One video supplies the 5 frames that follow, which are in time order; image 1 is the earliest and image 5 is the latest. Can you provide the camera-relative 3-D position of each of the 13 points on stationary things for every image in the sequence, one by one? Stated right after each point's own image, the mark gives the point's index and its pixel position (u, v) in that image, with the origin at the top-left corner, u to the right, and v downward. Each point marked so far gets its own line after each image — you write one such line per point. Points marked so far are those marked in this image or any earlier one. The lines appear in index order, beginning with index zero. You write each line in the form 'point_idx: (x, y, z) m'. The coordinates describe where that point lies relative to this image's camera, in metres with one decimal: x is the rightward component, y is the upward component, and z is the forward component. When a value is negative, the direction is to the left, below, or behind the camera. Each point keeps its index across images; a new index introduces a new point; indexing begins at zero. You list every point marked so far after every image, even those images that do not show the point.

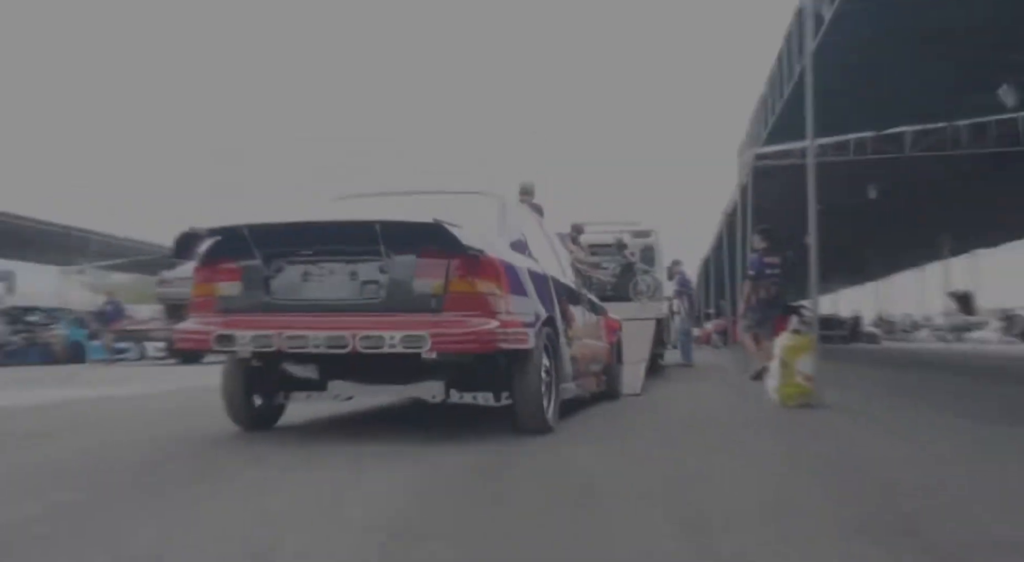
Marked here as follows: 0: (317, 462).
0: (-1.1, -1.2, +3.7) m
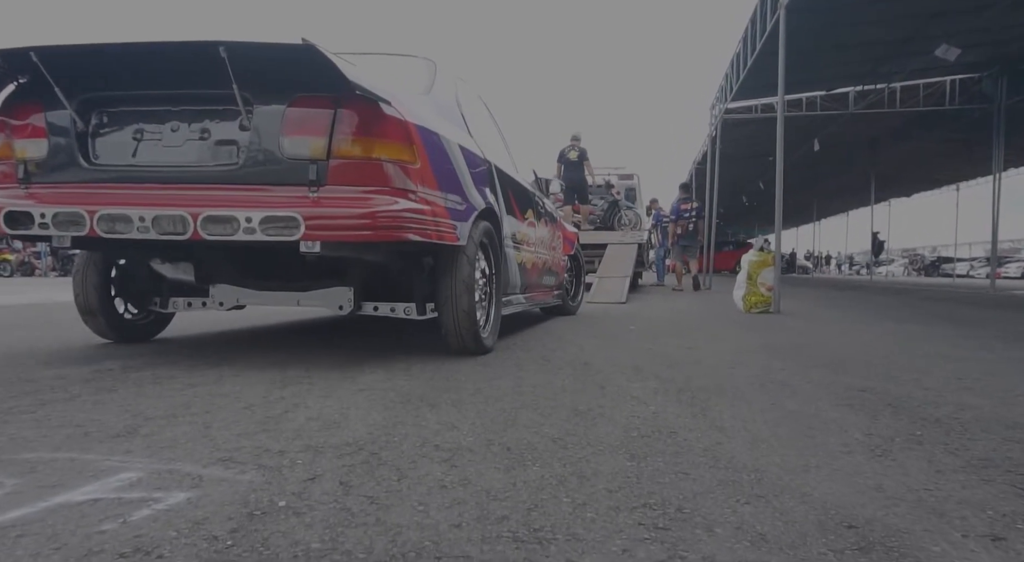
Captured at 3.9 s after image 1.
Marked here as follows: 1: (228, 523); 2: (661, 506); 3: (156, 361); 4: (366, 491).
0: (-1.1, -0.5, +3.7) m
1: (-0.7, -0.6, +1.4) m
2: (+0.4, -0.6, +1.7) m
3: (-2.1, -0.5, +3.5) m
4: (-0.4, -0.6, +1.7) m
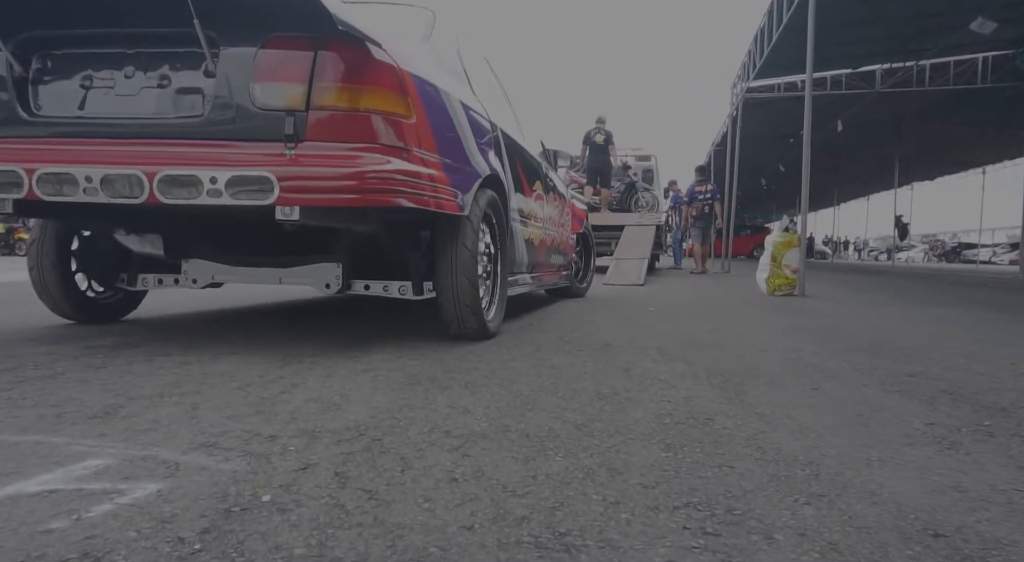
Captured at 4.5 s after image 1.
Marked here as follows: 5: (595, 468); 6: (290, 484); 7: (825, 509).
0: (-1.0, -0.3, +3.5) m
1: (-0.6, -0.5, +1.2) m
2: (+0.5, -0.5, +1.4) m
3: (-2.0, -0.3, +3.3) m
4: (-0.4, -0.5, +1.5) m
5: (+0.2, -0.5, +1.6) m
6: (-0.5, -0.5, +1.5) m
7: (+0.7, -0.5, +1.4) m
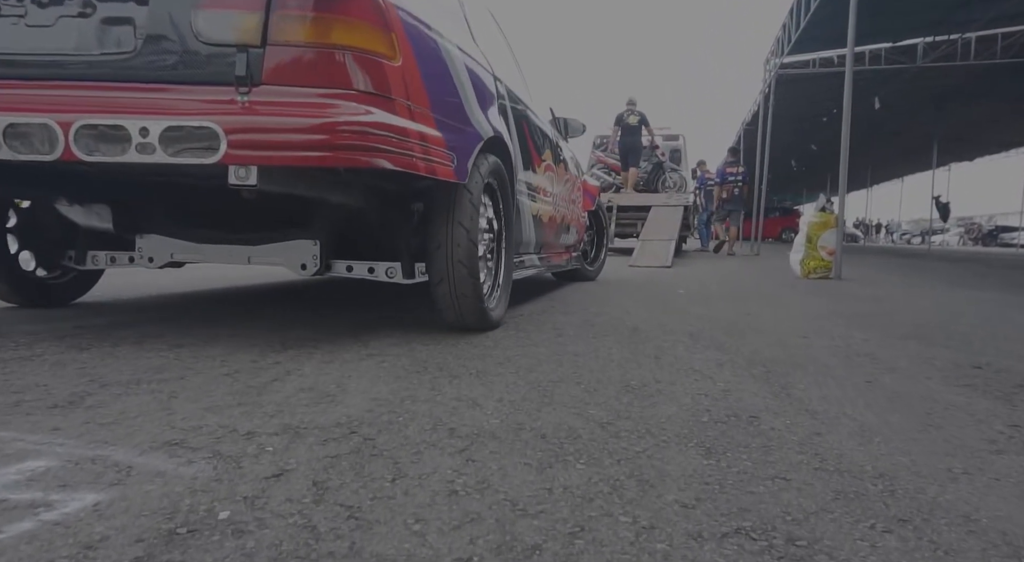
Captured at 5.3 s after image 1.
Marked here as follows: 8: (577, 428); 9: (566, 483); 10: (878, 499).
0: (-0.9, -0.2, +3.3) m
1: (-0.6, -0.4, +1.0) m
2: (+0.5, -0.5, +1.1) m
3: (-1.9, -0.2, +3.1) m
4: (-0.3, -0.4, +1.2) m
5: (+0.3, -0.4, +1.4) m
6: (-0.5, -0.4, +1.2) m
7: (+0.8, -0.5, +1.1) m
8: (+0.2, -0.4, +1.7) m
9: (+0.1, -0.4, +1.4) m
10: (+0.8, -0.5, +1.3) m
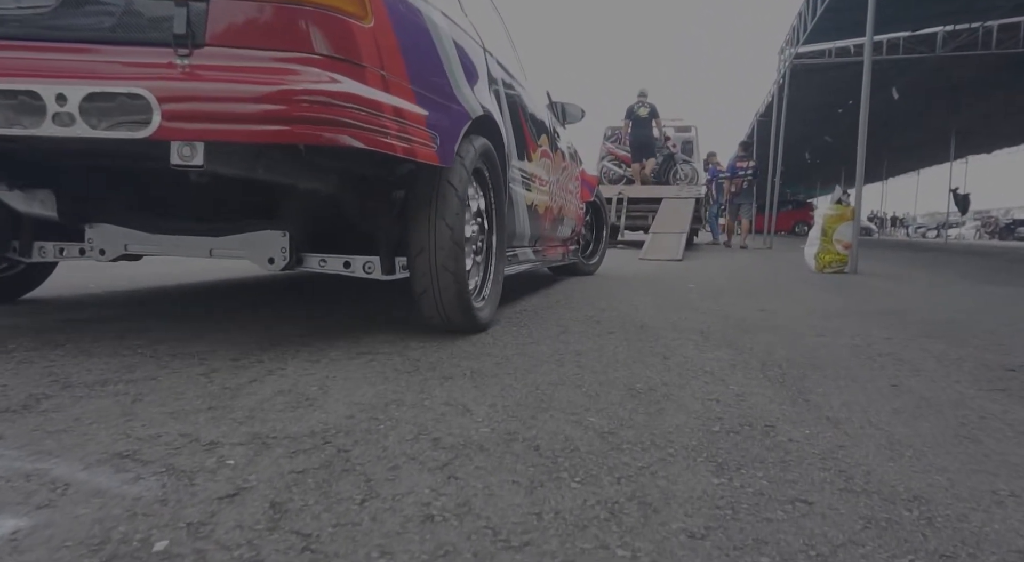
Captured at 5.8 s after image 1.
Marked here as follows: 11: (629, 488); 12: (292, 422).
0: (-0.9, -0.2, +3.1) m
1: (-0.7, -0.4, +0.8) m
2: (+0.4, -0.5, +1.0) m
3: (-1.9, -0.2, +3.0) m
4: (-0.4, -0.4, +1.1) m
5: (+0.2, -0.4, +1.2) m
6: (-0.5, -0.4, +1.1) m
7: (+0.7, -0.5, +1.0) m
8: (+0.2, -0.4, +1.6) m
9: (+0.1, -0.4, +1.2) m
10: (+0.8, -0.5, +1.2) m
11: (+0.2, -0.4, +1.3) m
12: (-0.6, -0.4, +1.6) m
